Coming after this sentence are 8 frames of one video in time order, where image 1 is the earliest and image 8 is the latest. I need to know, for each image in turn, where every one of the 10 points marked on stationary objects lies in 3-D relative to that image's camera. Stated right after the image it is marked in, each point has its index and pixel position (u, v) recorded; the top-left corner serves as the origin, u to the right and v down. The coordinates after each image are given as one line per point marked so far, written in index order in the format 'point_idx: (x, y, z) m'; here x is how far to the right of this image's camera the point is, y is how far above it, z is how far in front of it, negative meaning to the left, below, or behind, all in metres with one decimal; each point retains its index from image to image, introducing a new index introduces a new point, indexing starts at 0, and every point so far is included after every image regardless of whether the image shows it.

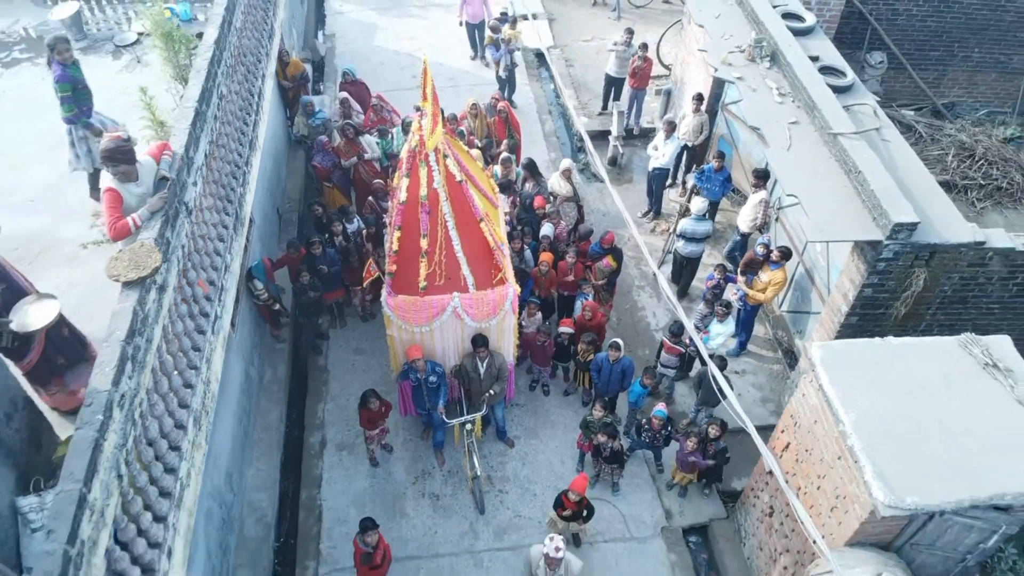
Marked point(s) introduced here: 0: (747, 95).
0: (+2.6, +2.2, +7.3) m
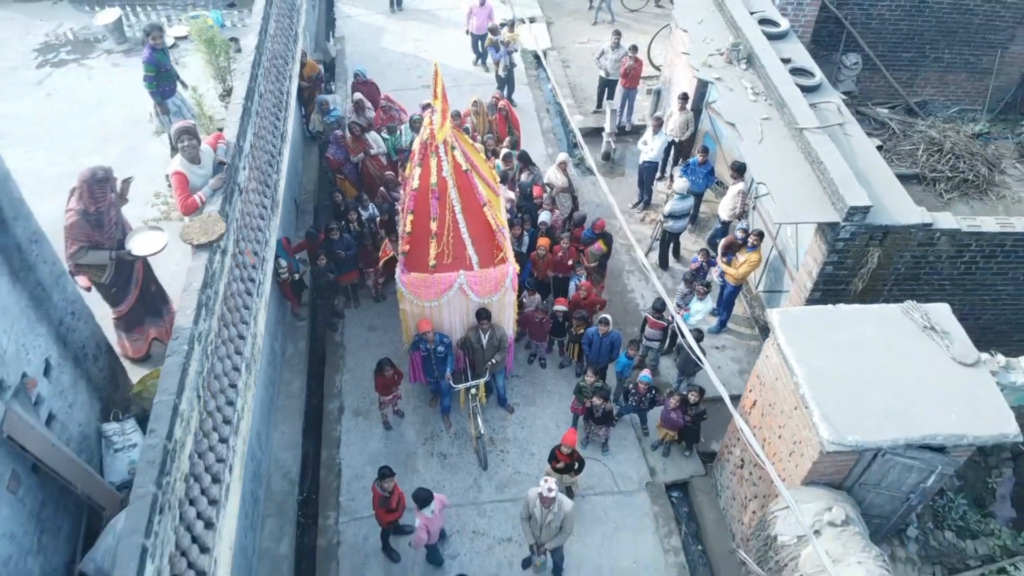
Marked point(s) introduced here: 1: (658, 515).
0: (+2.6, +2.4, +8.0) m
1: (+1.6, -2.5, +7.2) m
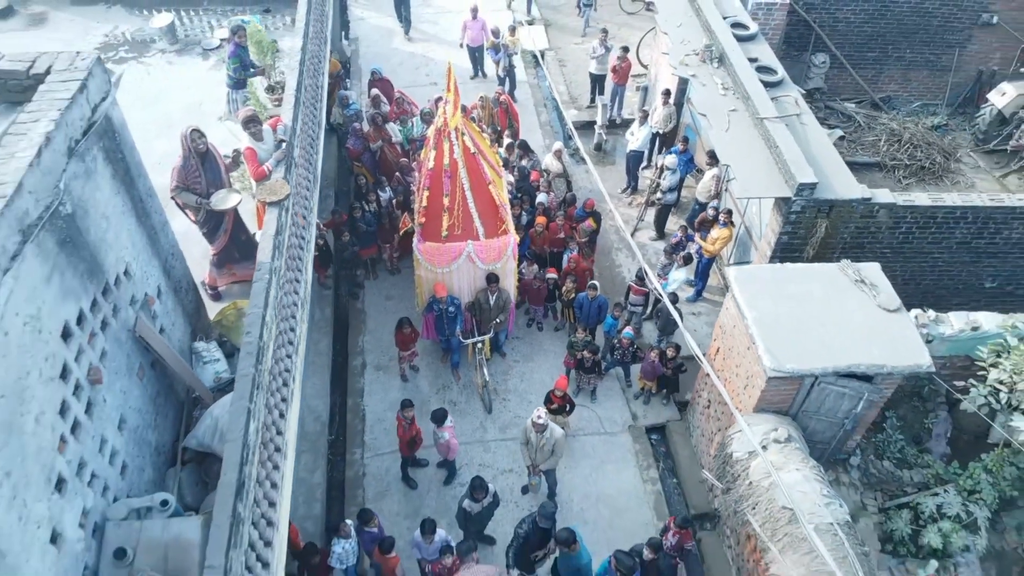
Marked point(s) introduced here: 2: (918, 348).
0: (+2.6, +2.8, +9.1) m
1: (+1.6, -2.1, +8.4) m
2: (+4.0, -0.6, +6.4) m
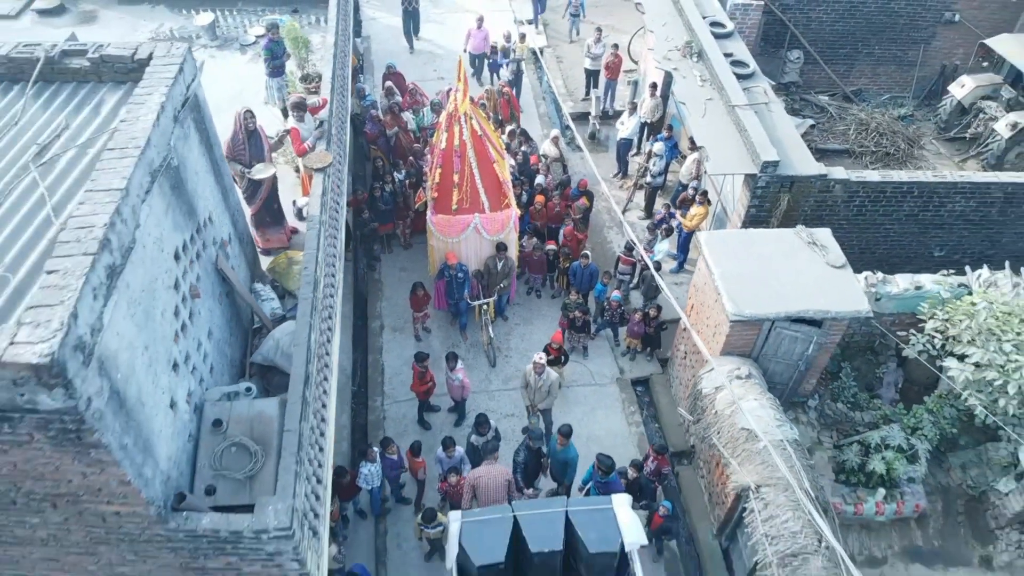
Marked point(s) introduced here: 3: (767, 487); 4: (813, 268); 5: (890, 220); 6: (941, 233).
0: (+2.7, +3.3, +10.3) m
1: (+1.7, -1.6, +9.5) m
2: (+4.0, -0.1, +7.5) m
3: (+2.7, -2.1, +6.8) m
4: (+3.6, +0.3, +7.8) m
5: (+5.5, +1.0, +9.4) m
6: (+6.4, +0.8, +9.6) m
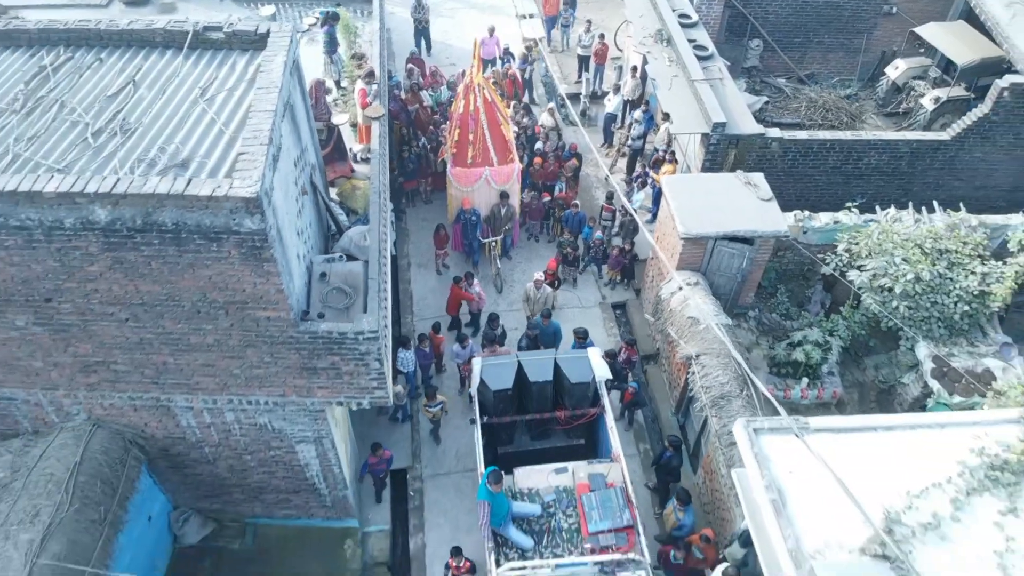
0: (+2.7, +4.4, +12.6) m
1: (+1.7, -0.5, +11.8) m
2: (+4.1, +1.0, +9.8) m
3: (+2.8, -1.0, +9.1) m
4: (+3.7, +1.4, +10.1) m
5: (+5.6, +2.1, +11.7) m
6: (+6.4, +2.0, +11.9) m
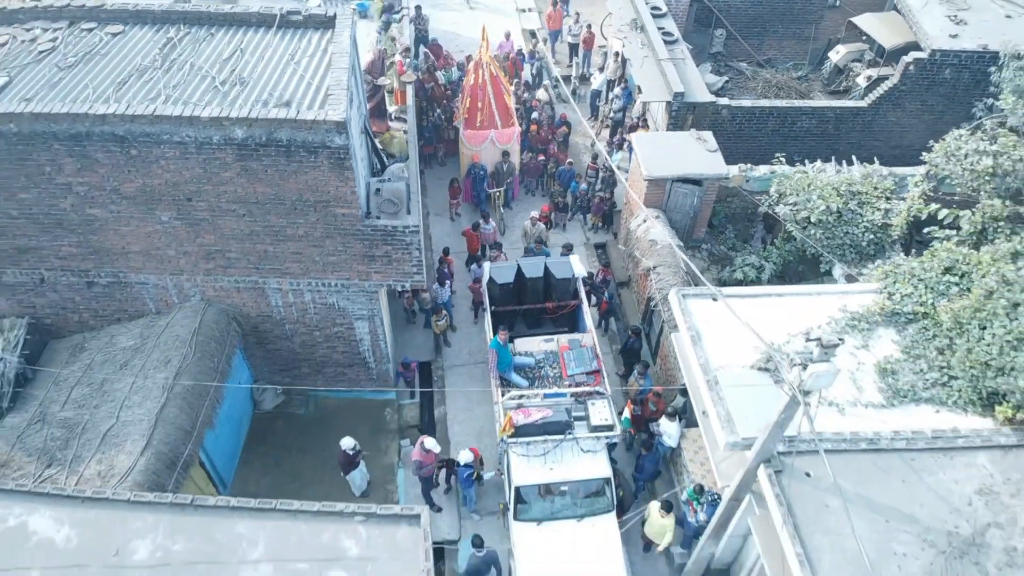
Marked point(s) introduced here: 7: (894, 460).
0: (+2.7, +5.8, +15.3) m
1: (+1.7, +0.8, +14.6) m
2: (+4.1, +2.4, +12.6) m
3: (+2.8, +0.4, +11.8) m
4: (+3.7, +2.7, +12.9) m
5: (+5.6, +3.5, +14.5) m
6: (+6.5, +3.3, +14.7) m
7: (+4.6, -2.1, +7.7) m
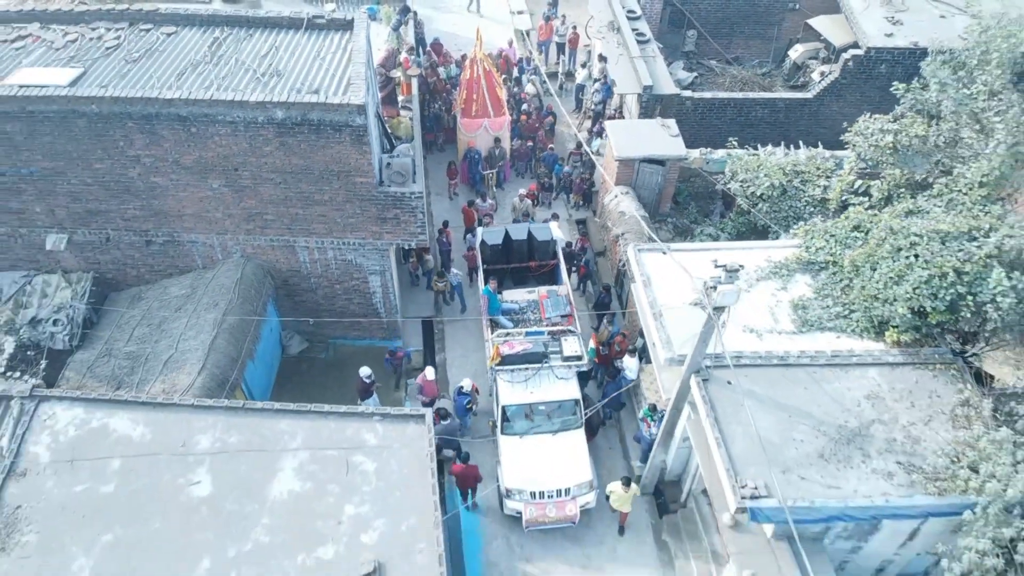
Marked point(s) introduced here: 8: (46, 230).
0: (+2.5, +6.6, +17.4) m
1: (+1.5, +1.6, +16.6) m
2: (+3.8, +3.2, +14.6) m
3: (+2.5, +1.2, +13.9) m
4: (+3.5, +3.5, +14.9) m
5: (+5.4, +4.3, +16.6) m
6: (+6.2, +4.1, +16.7) m
7: (+4.4, -1.3, +9.8) m
8: (-8.9, +1.1, +12.2) m
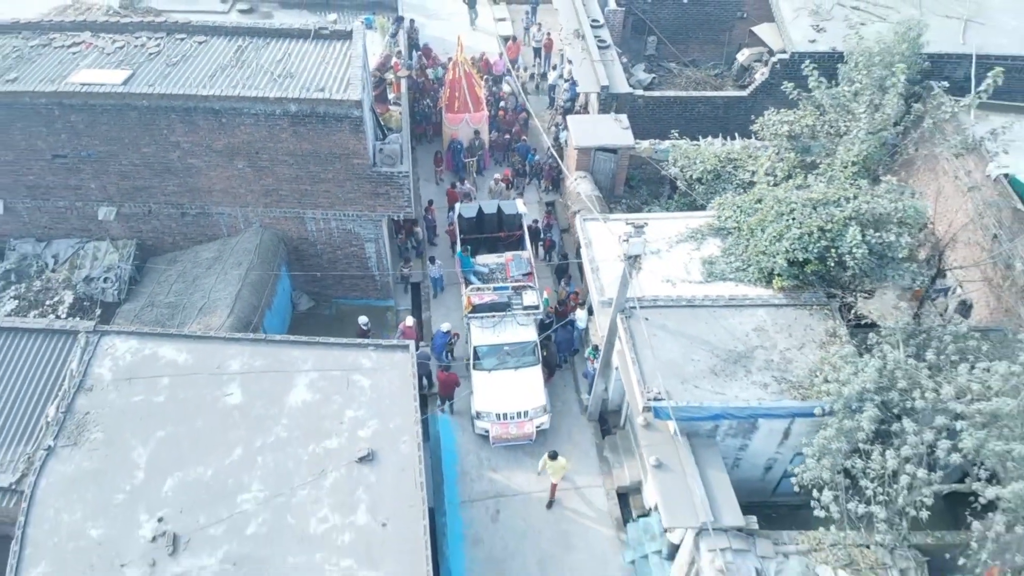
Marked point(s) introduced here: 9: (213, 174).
0: (+1.8, +7.4, +20.0) m
1: (+0.8, +2.5, +19.3) m
2: (+3.2, +4.0, +17.3) m
3: (+1.9, +2.0, +16.5) m
4: (+2.8, +4.4, +17.6) m
5: (+4.7, +5.1, +19.2) m
6: (+5.5, +4.9, +19.4) m
7: (+3.7, -0.5, +12.4) m
8: (-9.5, +1.9, +14.9) m
9: (-6.6, +2.5, +14.2) m
